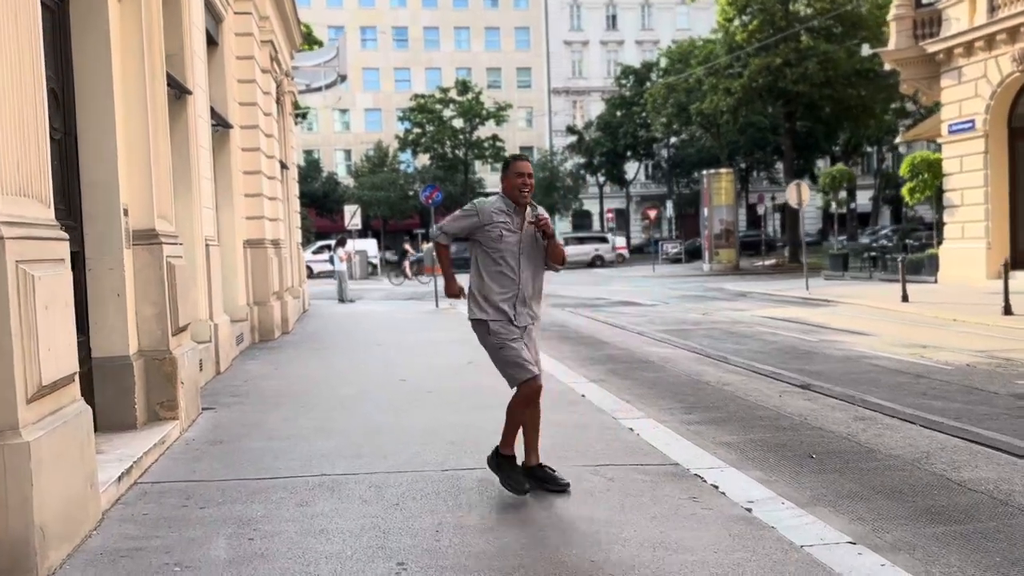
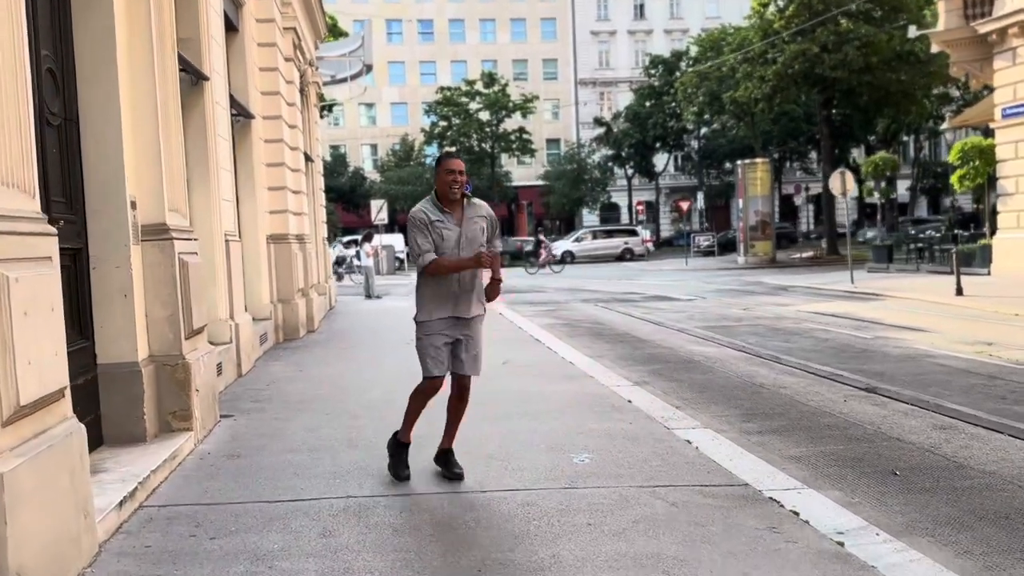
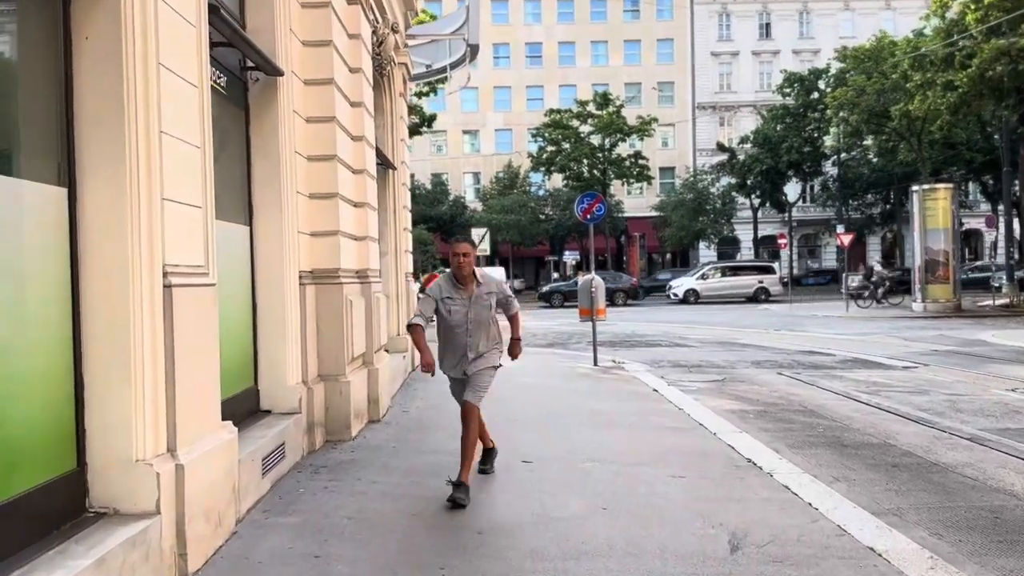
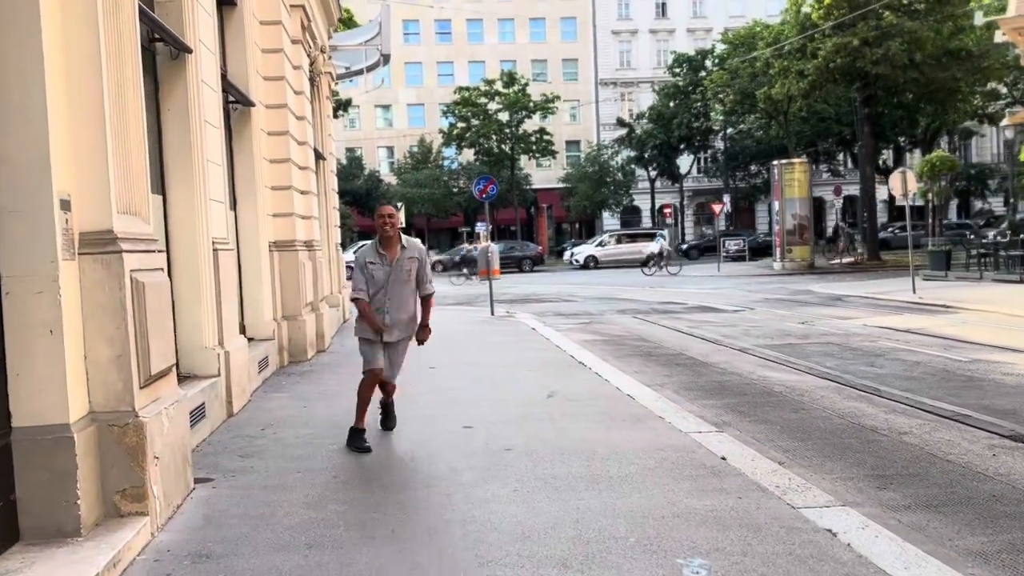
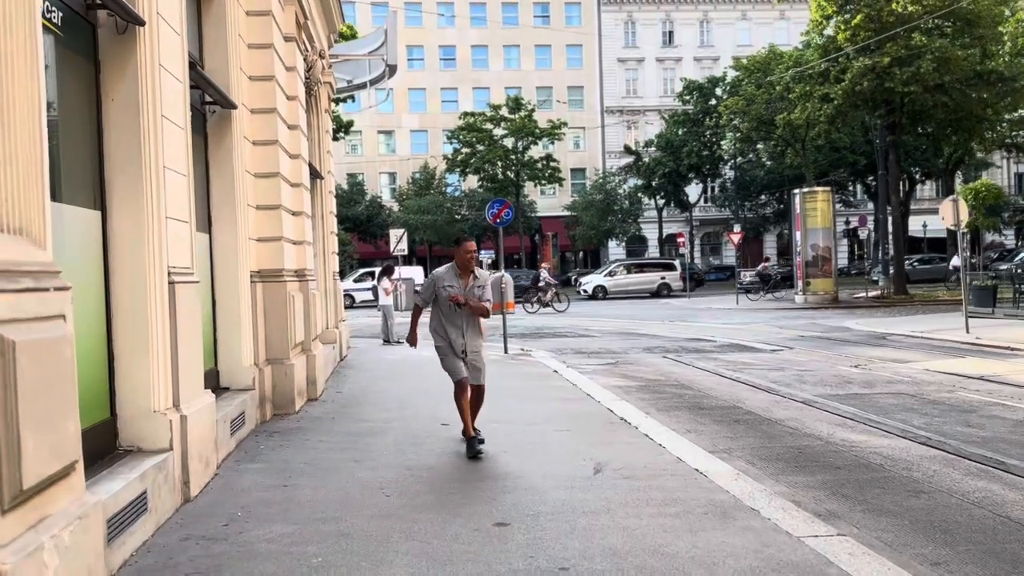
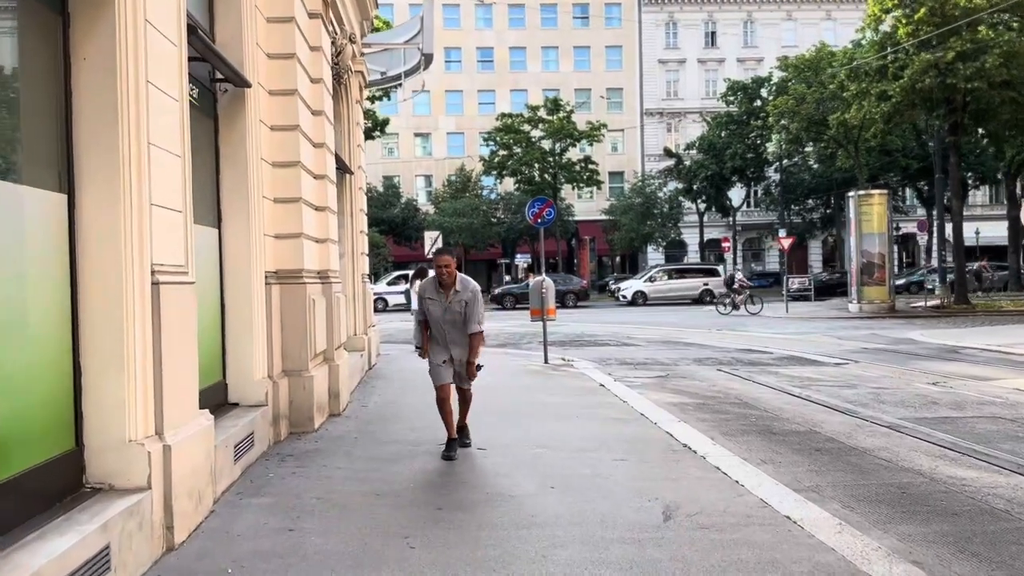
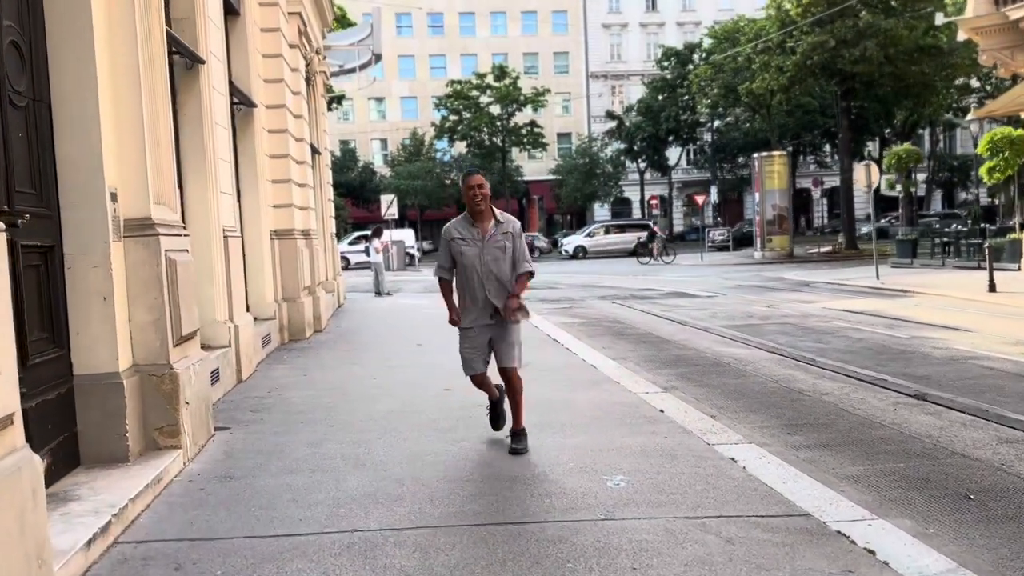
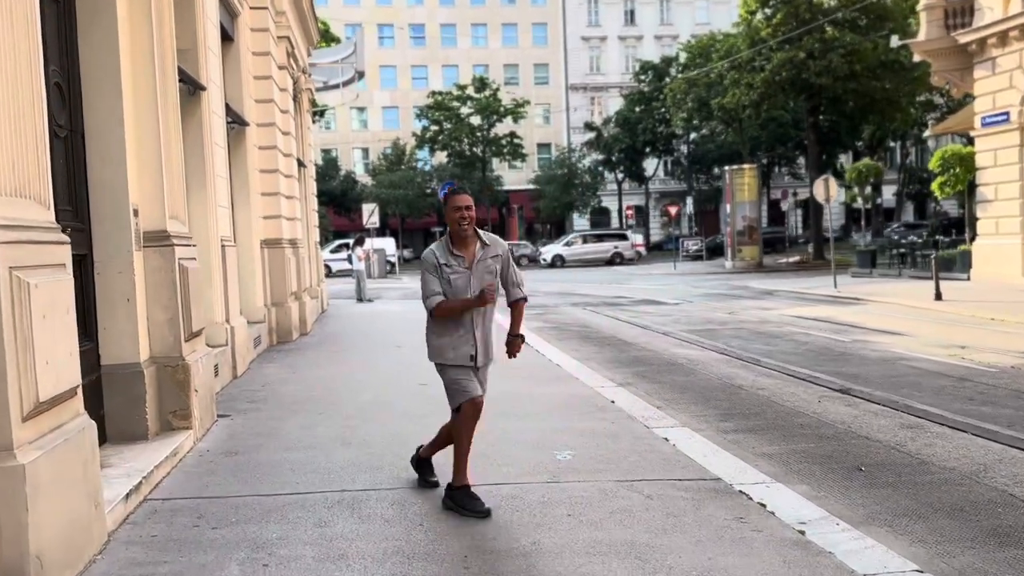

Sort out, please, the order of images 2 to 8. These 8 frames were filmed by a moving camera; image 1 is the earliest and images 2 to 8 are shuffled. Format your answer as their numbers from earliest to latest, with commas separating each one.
8, 2, 7, 4, 5, 6, 3
